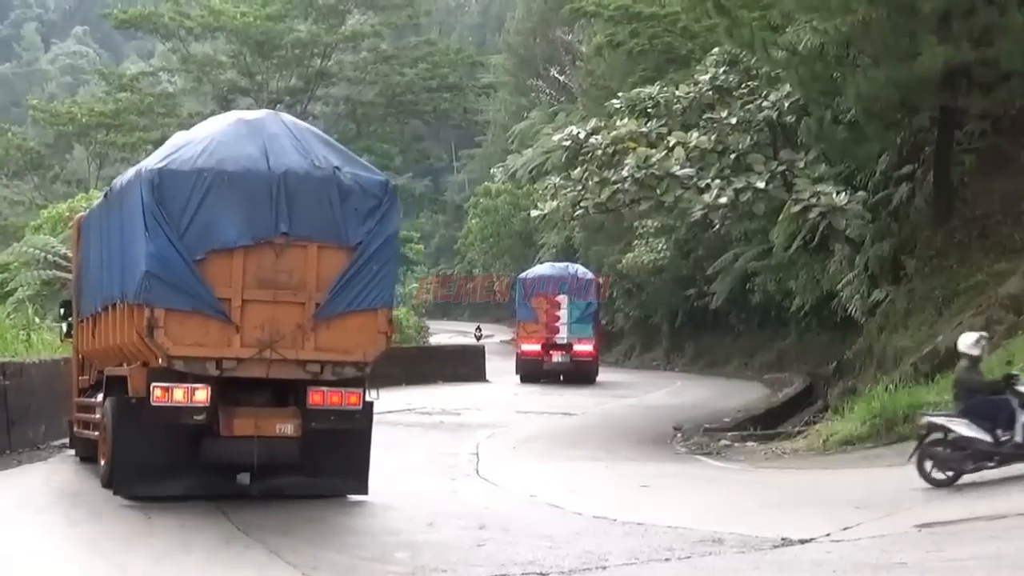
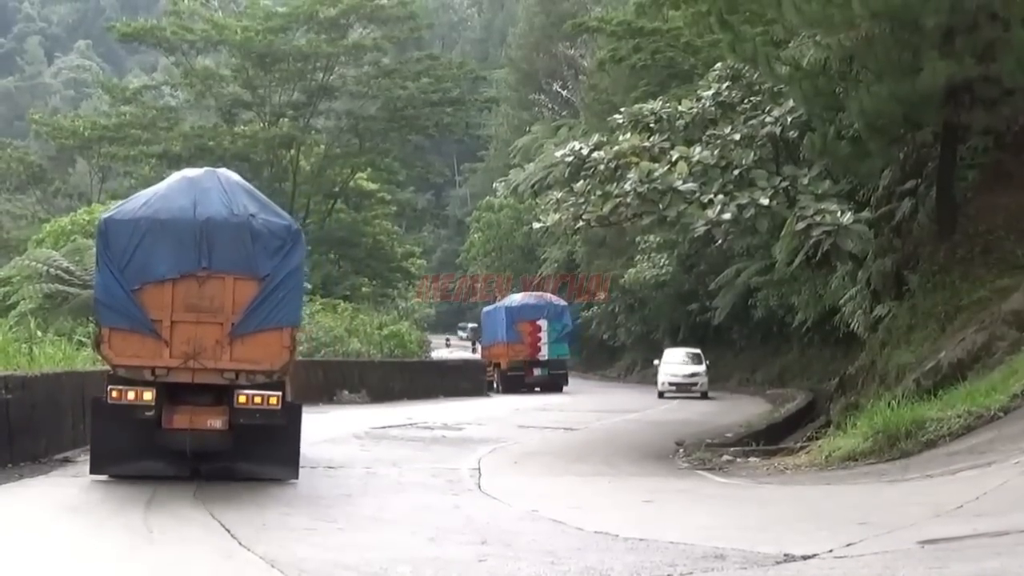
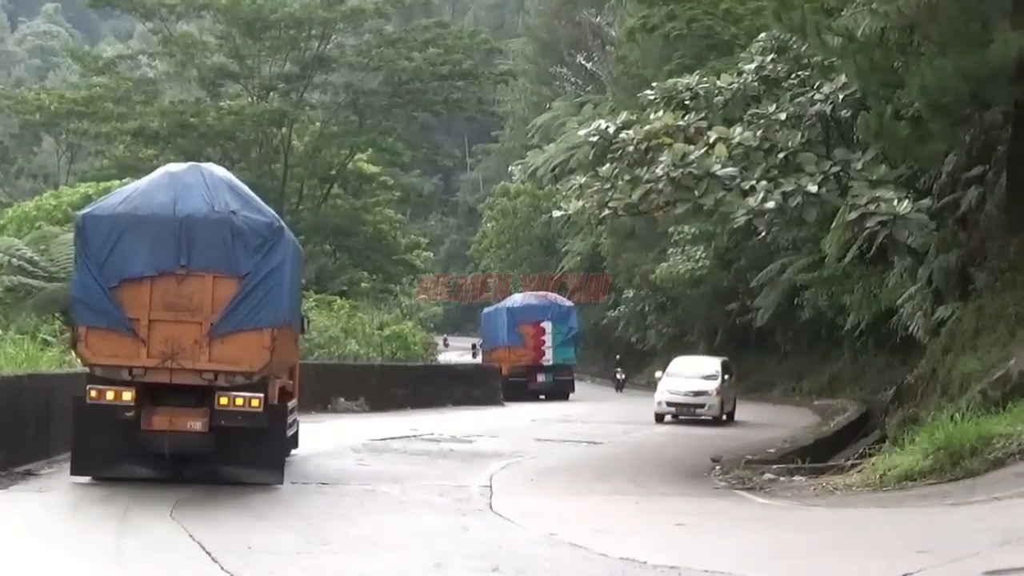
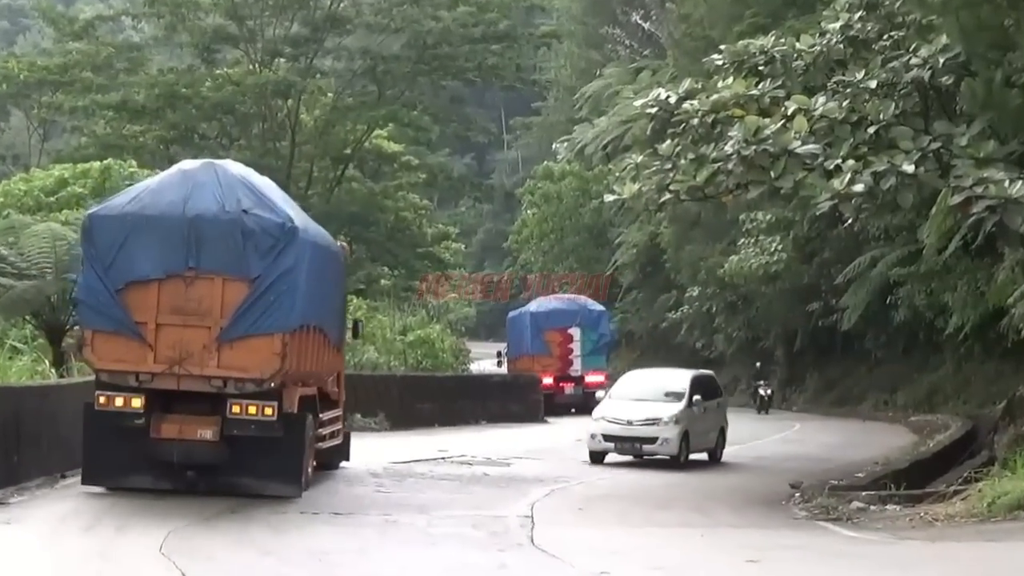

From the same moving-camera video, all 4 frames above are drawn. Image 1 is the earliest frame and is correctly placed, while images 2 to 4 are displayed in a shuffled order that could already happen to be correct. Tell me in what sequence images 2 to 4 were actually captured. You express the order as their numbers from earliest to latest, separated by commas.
2, 3, 4
